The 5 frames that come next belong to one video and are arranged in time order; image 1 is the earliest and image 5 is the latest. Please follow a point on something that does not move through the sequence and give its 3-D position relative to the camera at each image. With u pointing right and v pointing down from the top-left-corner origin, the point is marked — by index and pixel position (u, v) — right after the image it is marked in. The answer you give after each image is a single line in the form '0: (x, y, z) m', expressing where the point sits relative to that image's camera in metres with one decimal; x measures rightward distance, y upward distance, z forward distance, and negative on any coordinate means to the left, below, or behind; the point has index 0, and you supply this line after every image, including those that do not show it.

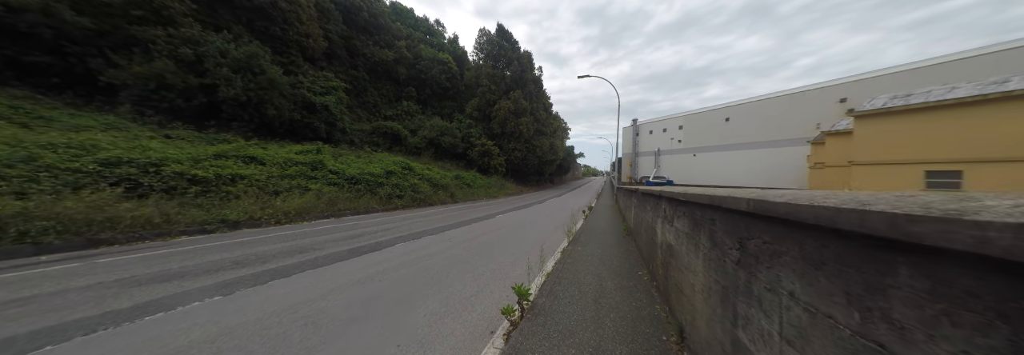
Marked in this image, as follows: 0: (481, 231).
0: (-1.2, -2.3, +9.5) m
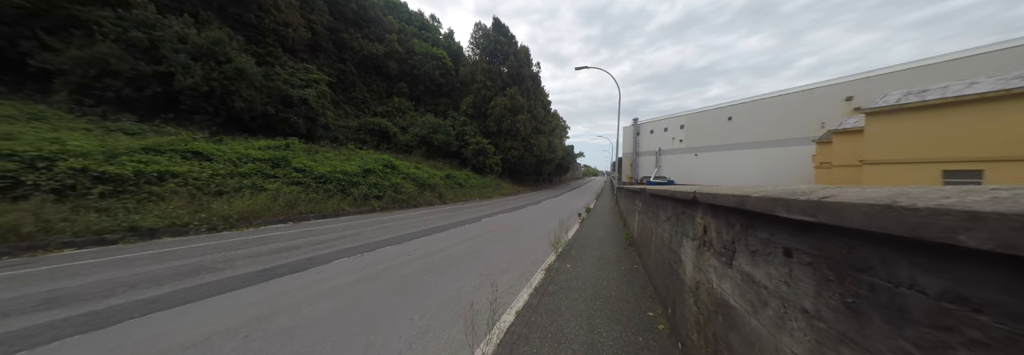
0: (-1.9, -2.3, +8.0) m
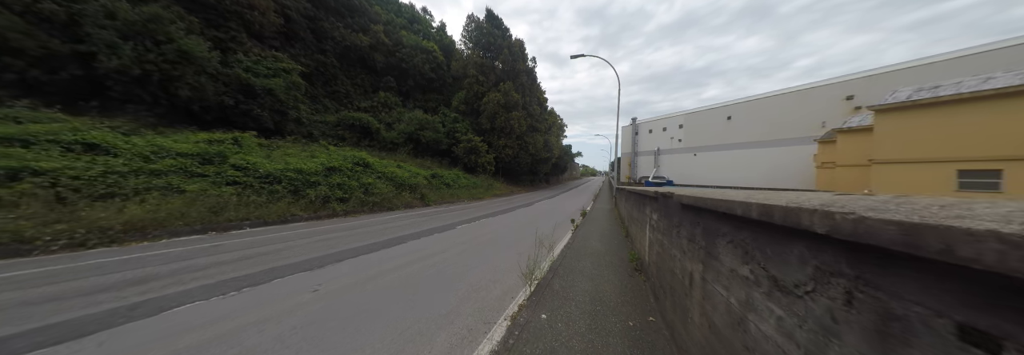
0: (-2.8, -2.2, +6.2) m
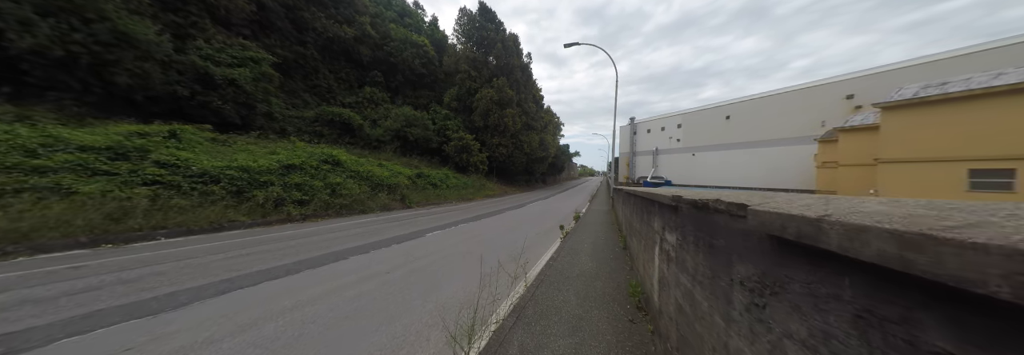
0: (-3.6, -2.2, +4.6) m
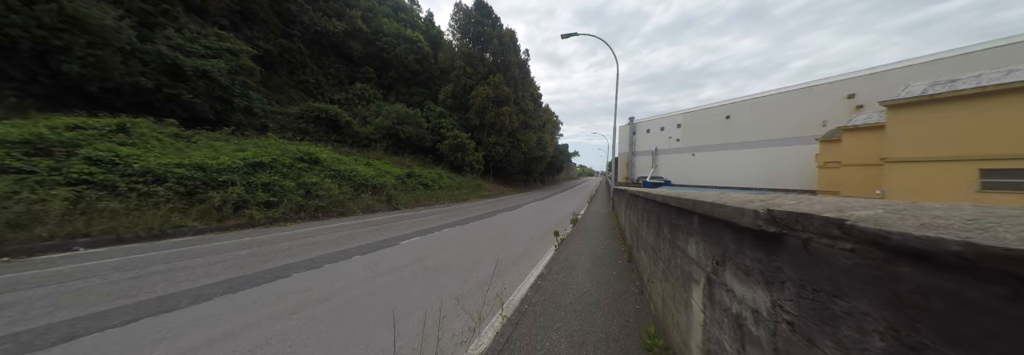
0: (-4.0, -2.2, +3.5) m
